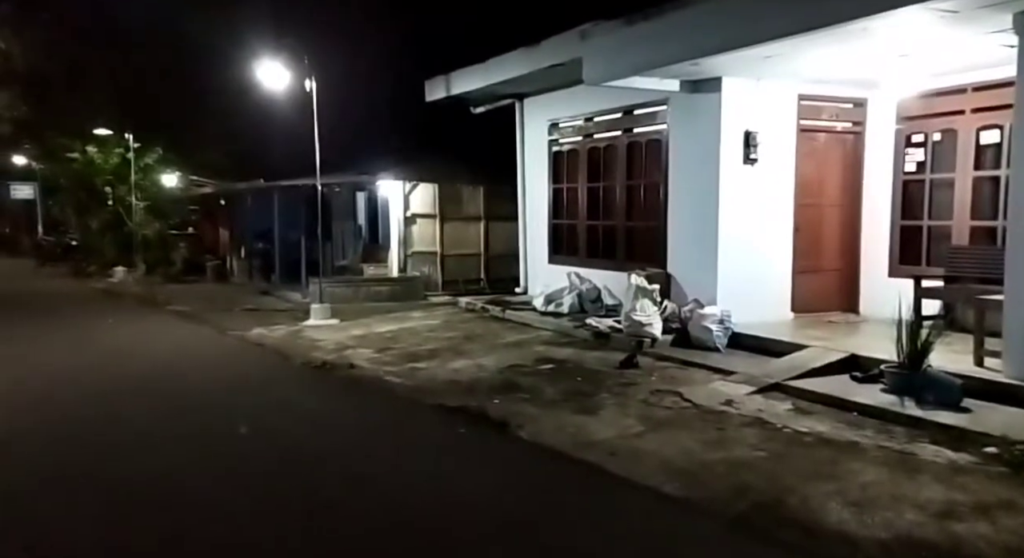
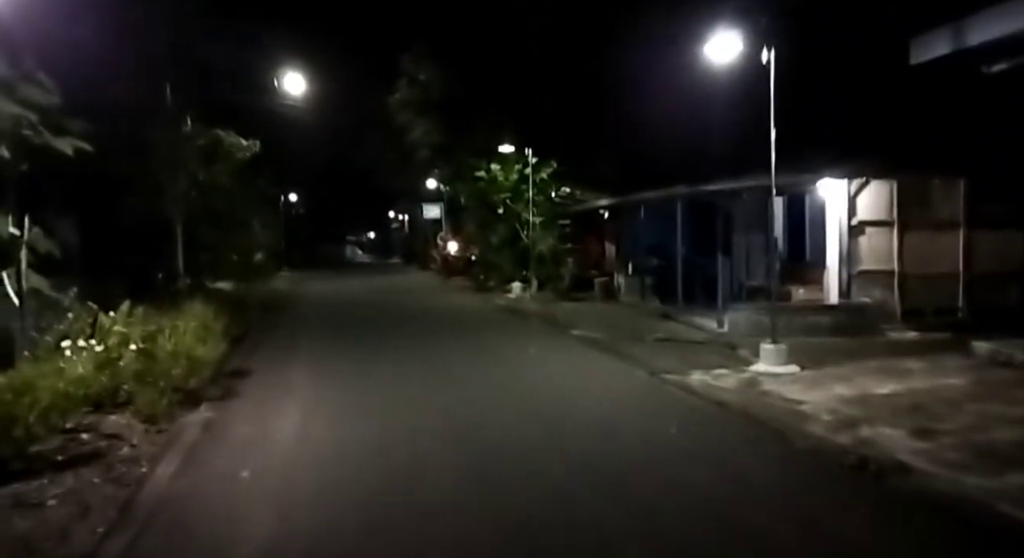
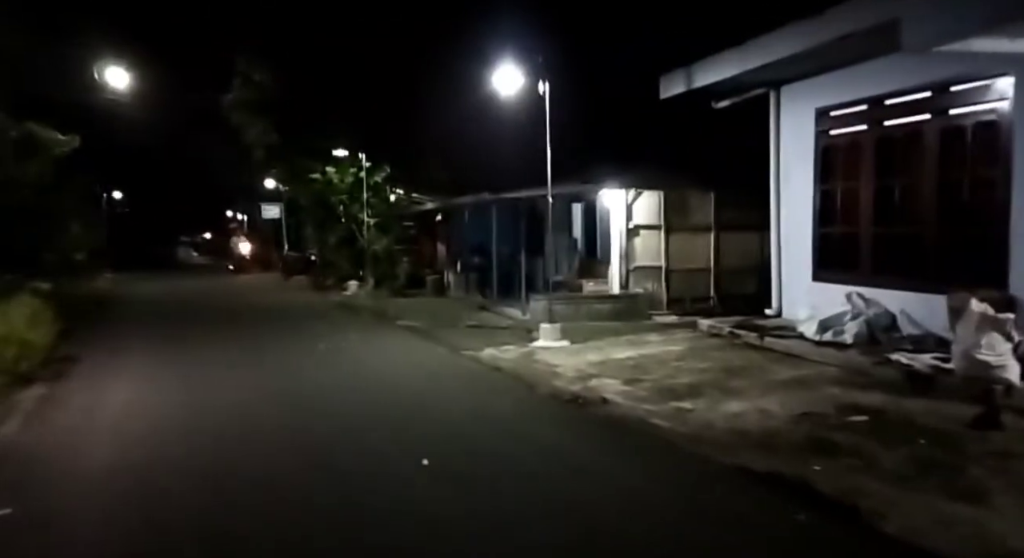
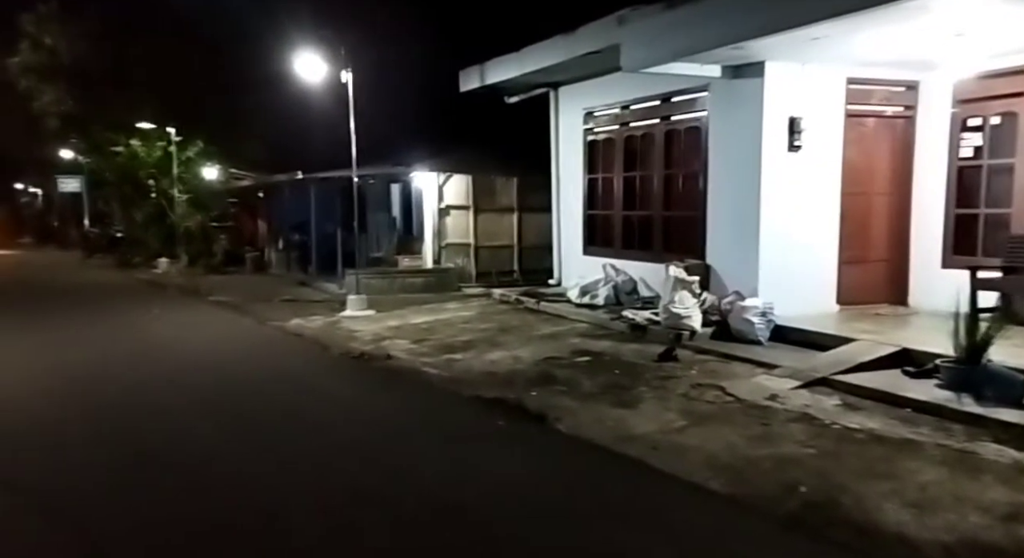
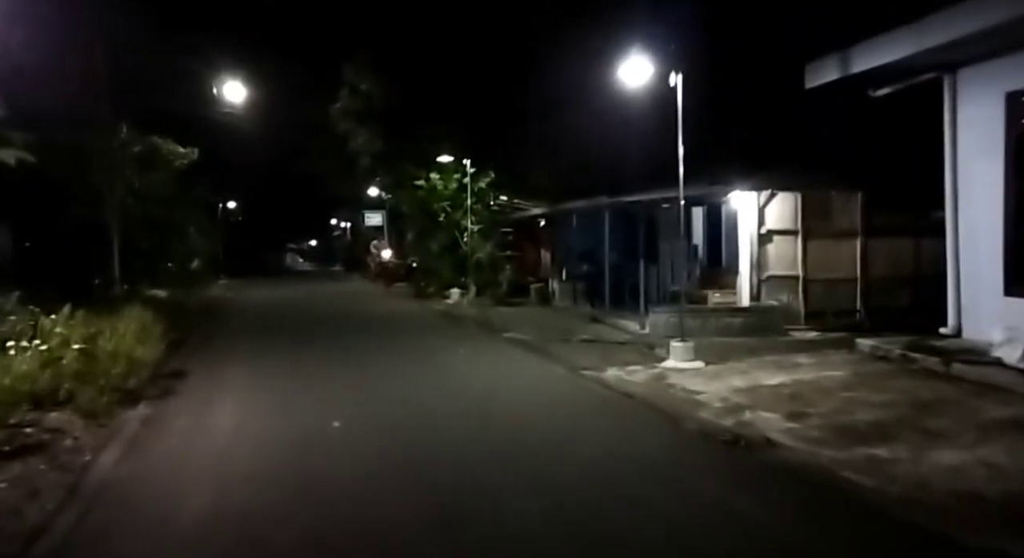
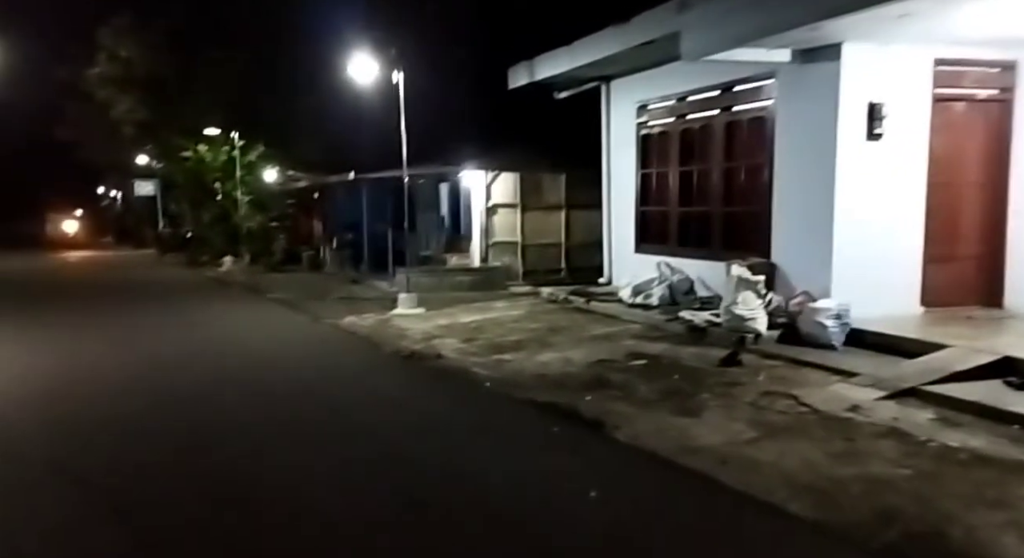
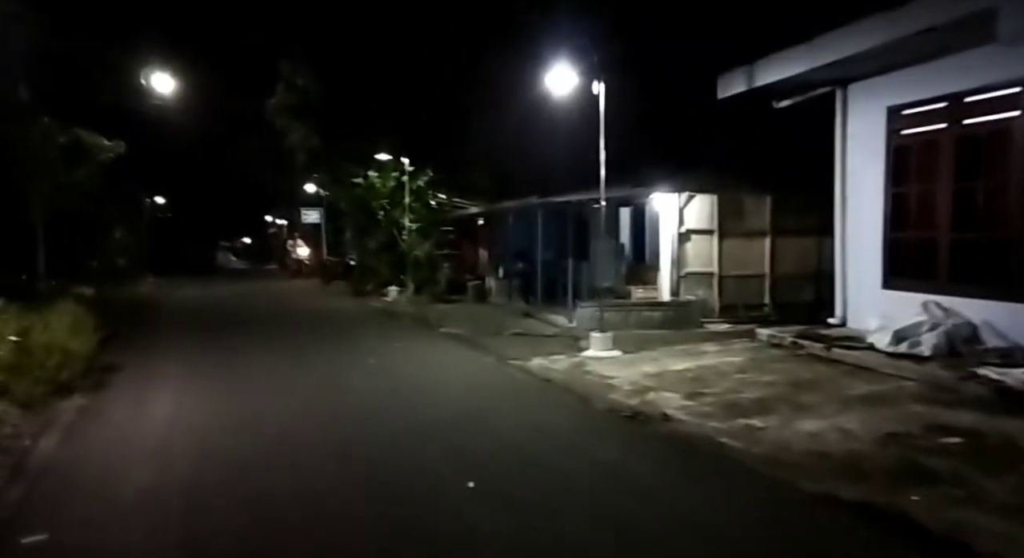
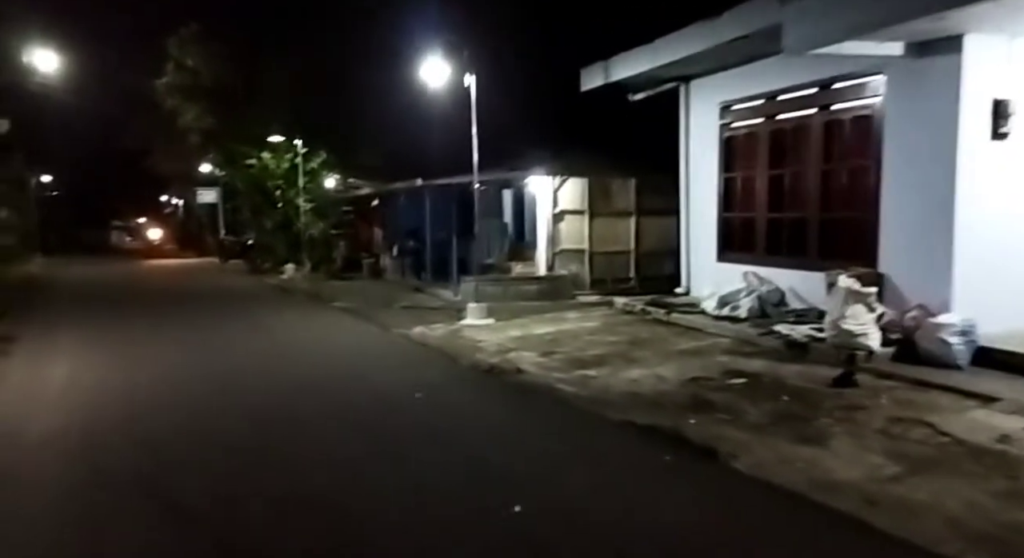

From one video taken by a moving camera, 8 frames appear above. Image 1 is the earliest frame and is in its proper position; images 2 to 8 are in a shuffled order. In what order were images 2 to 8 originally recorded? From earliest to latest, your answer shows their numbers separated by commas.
4, 6, 8, 3, 7, 5, 2
